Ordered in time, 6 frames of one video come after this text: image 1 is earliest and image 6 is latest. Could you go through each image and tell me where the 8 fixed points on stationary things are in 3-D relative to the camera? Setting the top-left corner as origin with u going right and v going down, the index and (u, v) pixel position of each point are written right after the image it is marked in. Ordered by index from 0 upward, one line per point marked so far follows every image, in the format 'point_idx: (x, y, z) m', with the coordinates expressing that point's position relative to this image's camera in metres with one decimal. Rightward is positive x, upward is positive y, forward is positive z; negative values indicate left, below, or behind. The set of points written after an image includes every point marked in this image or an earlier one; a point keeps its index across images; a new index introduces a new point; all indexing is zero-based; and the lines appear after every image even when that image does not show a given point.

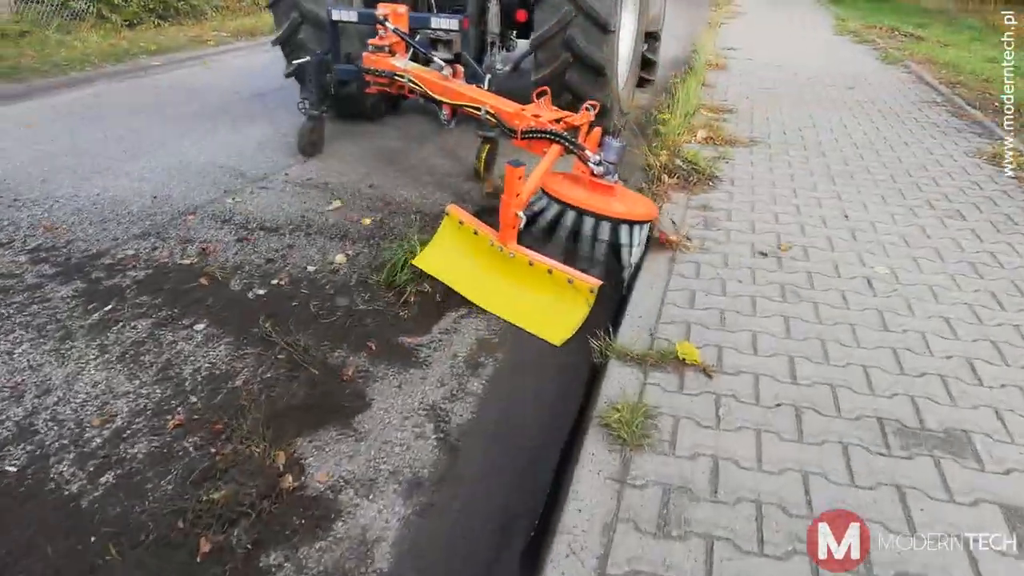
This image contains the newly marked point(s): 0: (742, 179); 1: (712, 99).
0: (+1.4, +0.7, +4.6) m
1: (+1.8, +1.7, +6.8) m
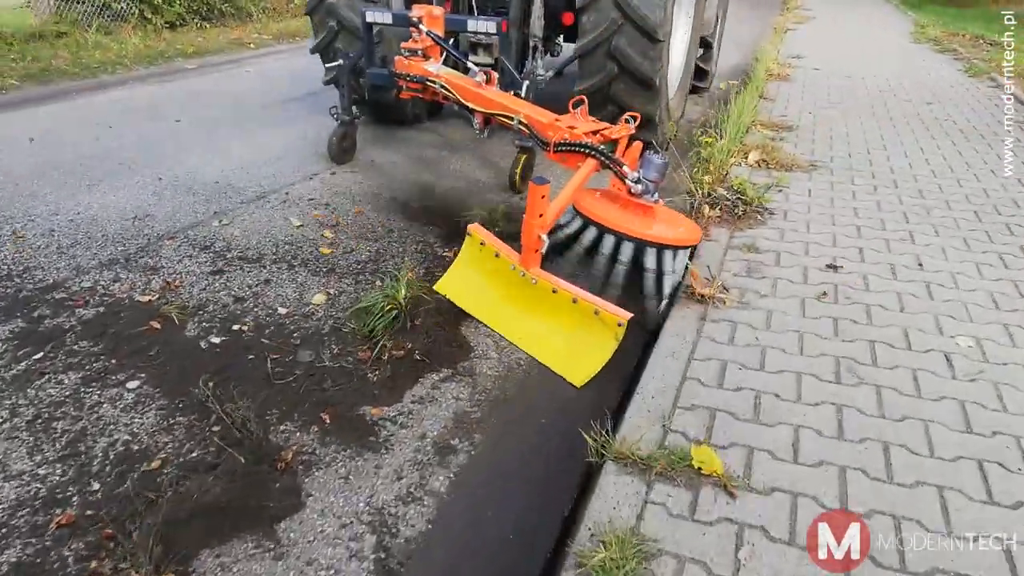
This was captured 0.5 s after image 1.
0: (+1.5, +0.4, +3.9) m
1: (+2.1, +1.4, +6.1) m
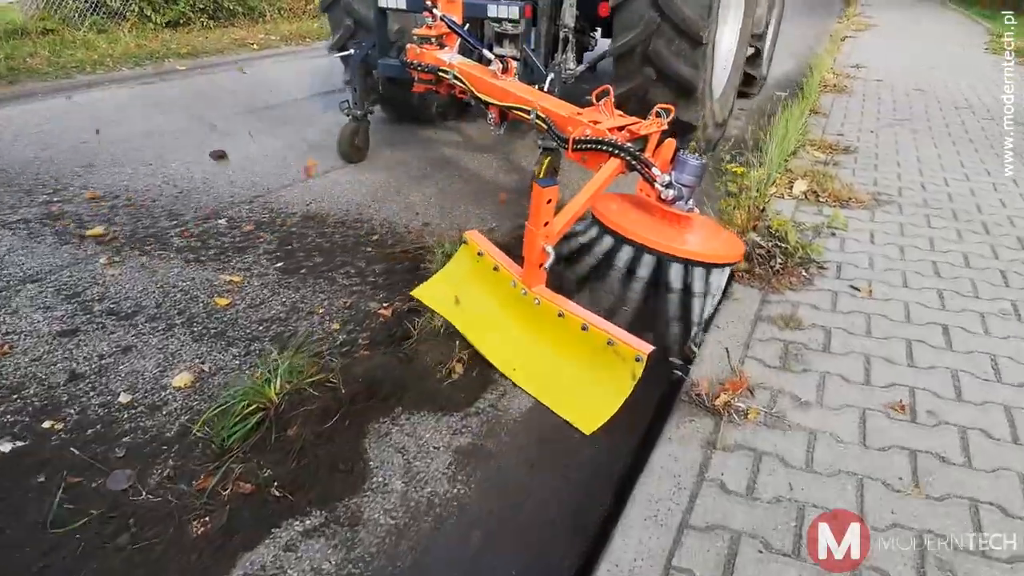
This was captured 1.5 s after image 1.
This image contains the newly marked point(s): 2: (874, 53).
0: (+1.3, +0.1, +3.0) m
1: (+2.1, +1.0, +5.1) m
2: (+4.4, +2.8, +9.2) m
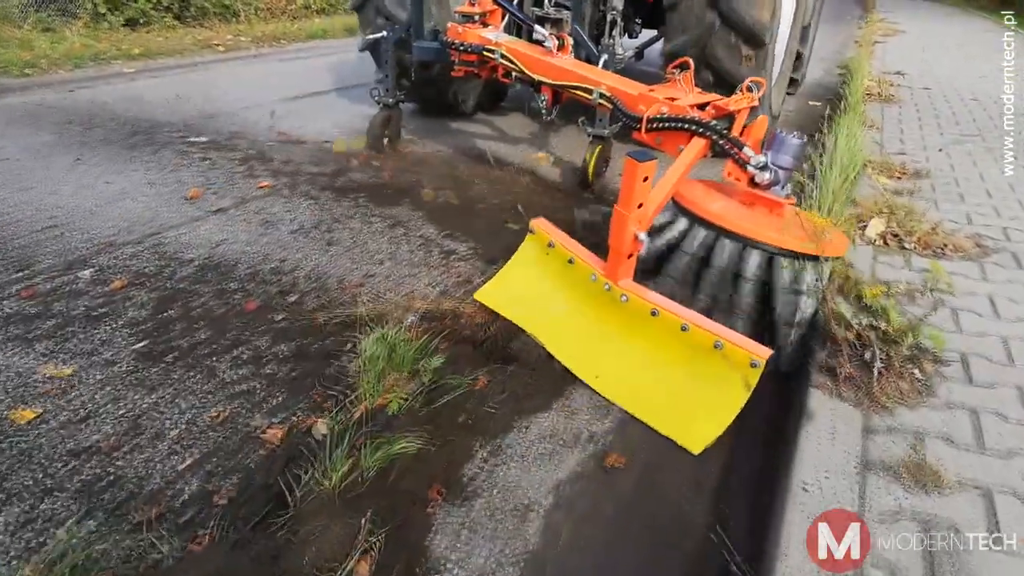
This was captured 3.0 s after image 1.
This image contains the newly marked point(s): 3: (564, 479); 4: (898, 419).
0: (+1.2, -0.2, +2.0) m
1: (+2.0, +0.7, +4.1) m
2: (+4.3, +2.5, +8.3) m
3: (+0.1, -0.4, +1.7) m
4: (+0.9, -0.3, +1.7) m
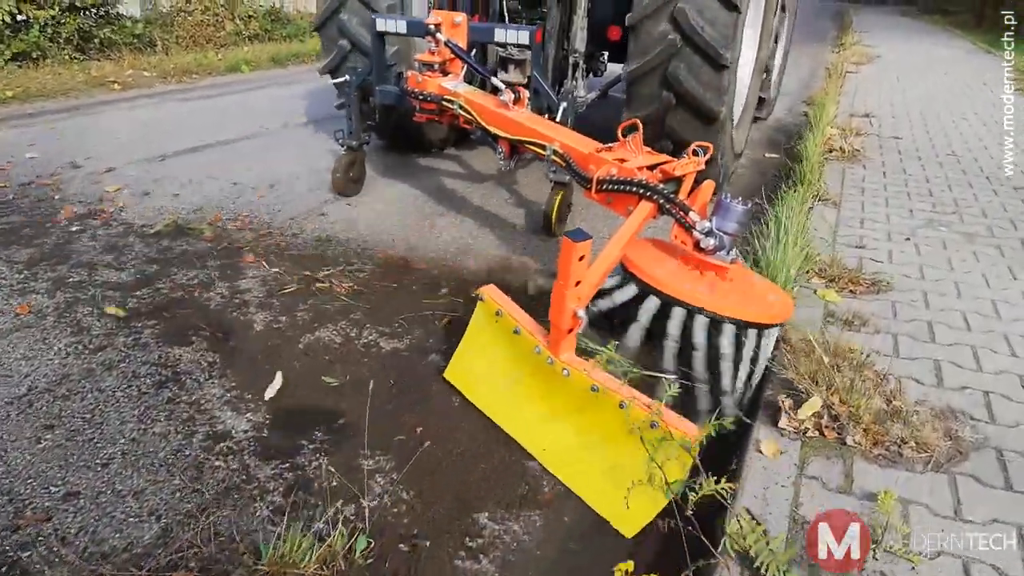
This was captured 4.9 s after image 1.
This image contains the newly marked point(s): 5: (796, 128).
0: (+0.7, -0.7, +1.2) m
1: (+1.4, +0.2, +3.4) m
2: (+3.7, +1.9, +7.5) m
3: (-0.4, -1.0, +0.9) m
4: (+0.3, -0.8, +0.9) m
5: (+2.4, +1.4, +6.5) m
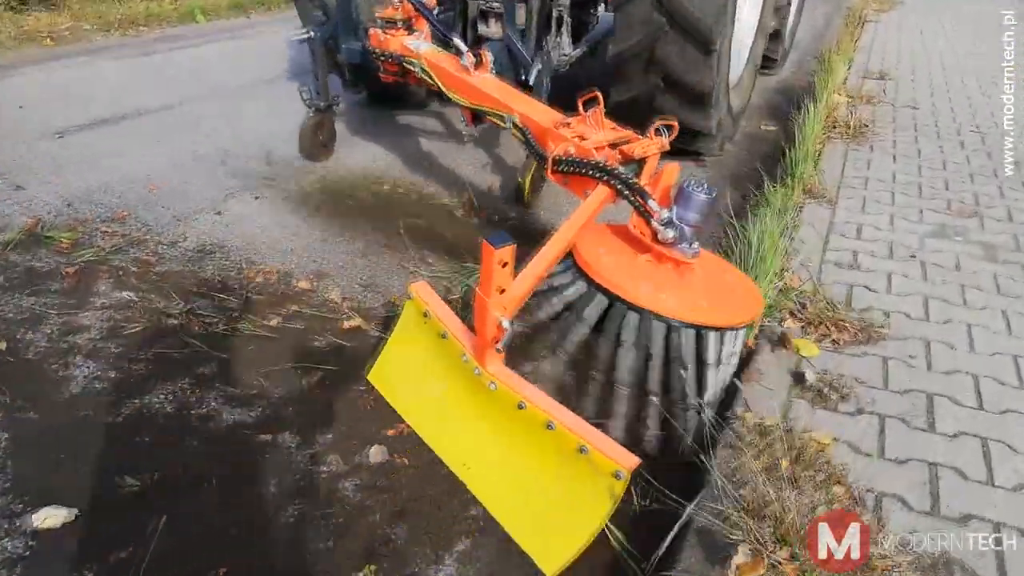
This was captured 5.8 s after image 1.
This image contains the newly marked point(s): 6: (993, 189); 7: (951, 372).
0: (+0.3, -1.0, +0.6) m
1: (+1.1, +0.1, +2.7) m
2: (+3.4, +2.1, +6.7) m
3: (-0.8, -1.2, +0.4) m
4: (0.0, -1.1, +0.4) m
5: (+2.1, +1.5, +5.7) m
6: (+2.2, +0.4, +3.5) m
7: (+1.2, -0.2, +2.1) m
